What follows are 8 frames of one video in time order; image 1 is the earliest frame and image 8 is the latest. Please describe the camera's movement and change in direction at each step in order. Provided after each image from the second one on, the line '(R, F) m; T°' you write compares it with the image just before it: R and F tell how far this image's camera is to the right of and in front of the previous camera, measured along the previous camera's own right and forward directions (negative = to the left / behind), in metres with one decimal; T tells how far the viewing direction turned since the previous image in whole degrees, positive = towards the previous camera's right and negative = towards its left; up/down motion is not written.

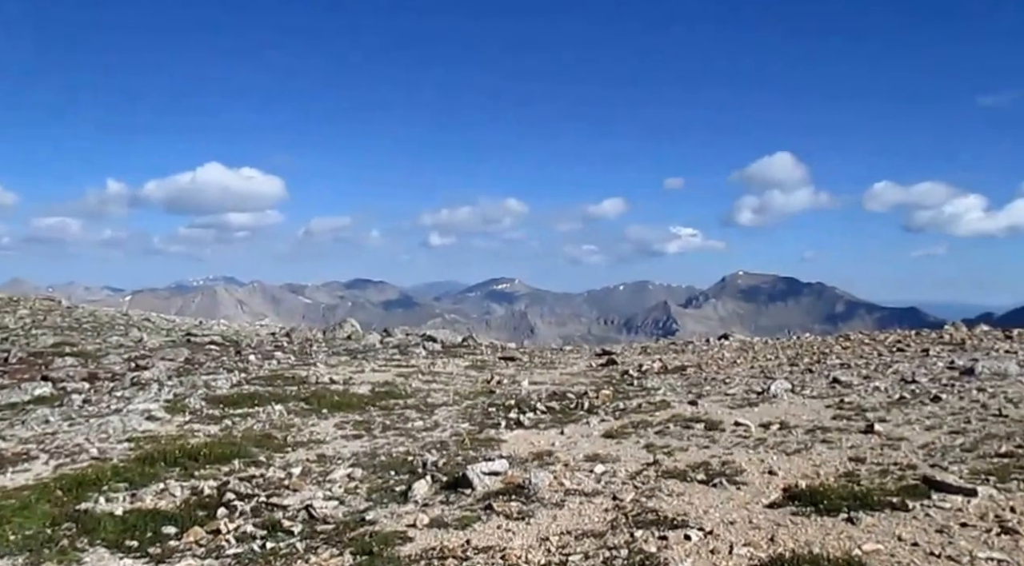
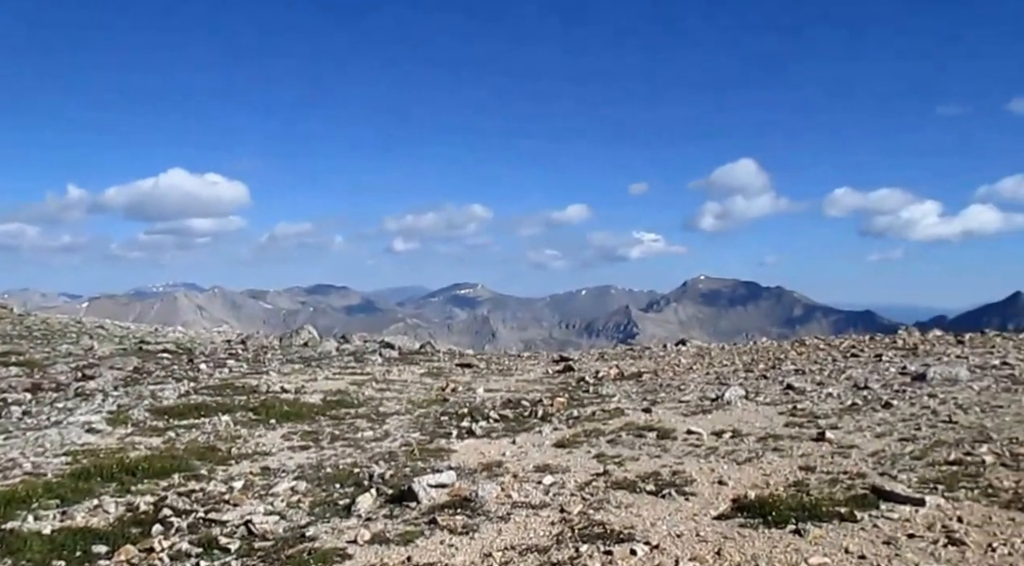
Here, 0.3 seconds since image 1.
(+0.3, +0.4) m; +2°
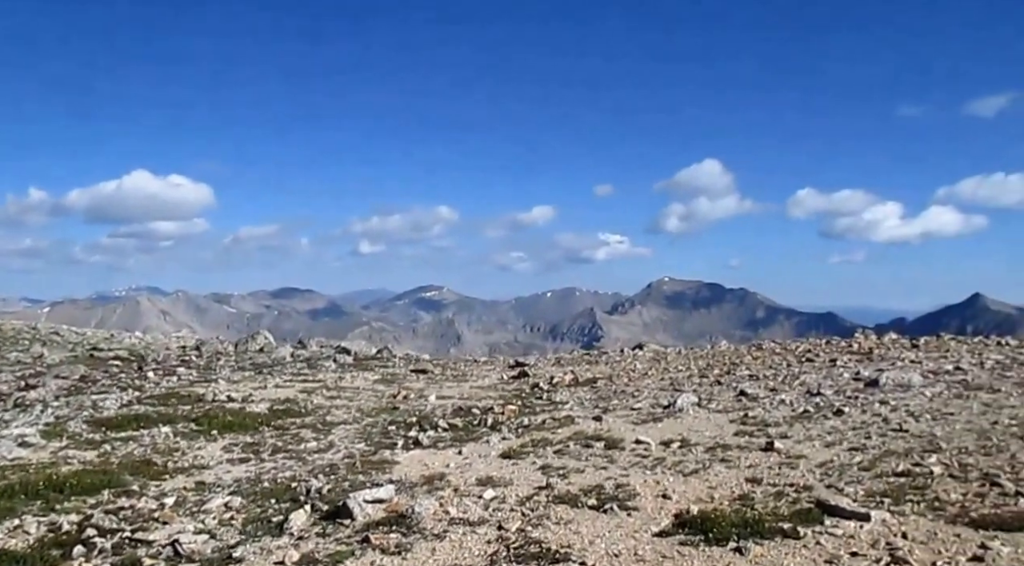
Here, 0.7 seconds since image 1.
(+0.5, +0.6) m; +2°
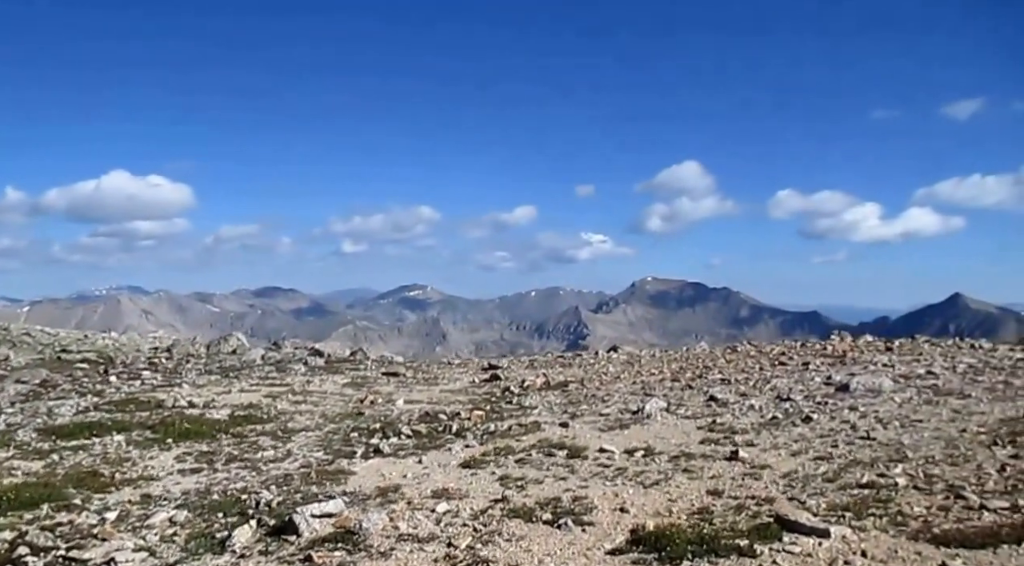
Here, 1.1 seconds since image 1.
(+0.6, +0.6) m; +1°
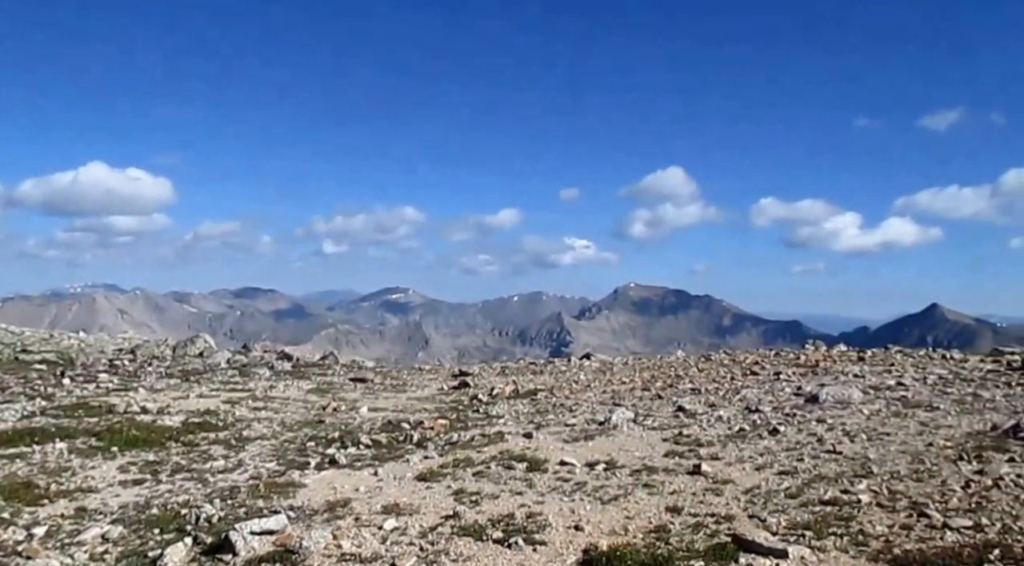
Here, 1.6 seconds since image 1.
(+0.5, +0.8) m; +1°
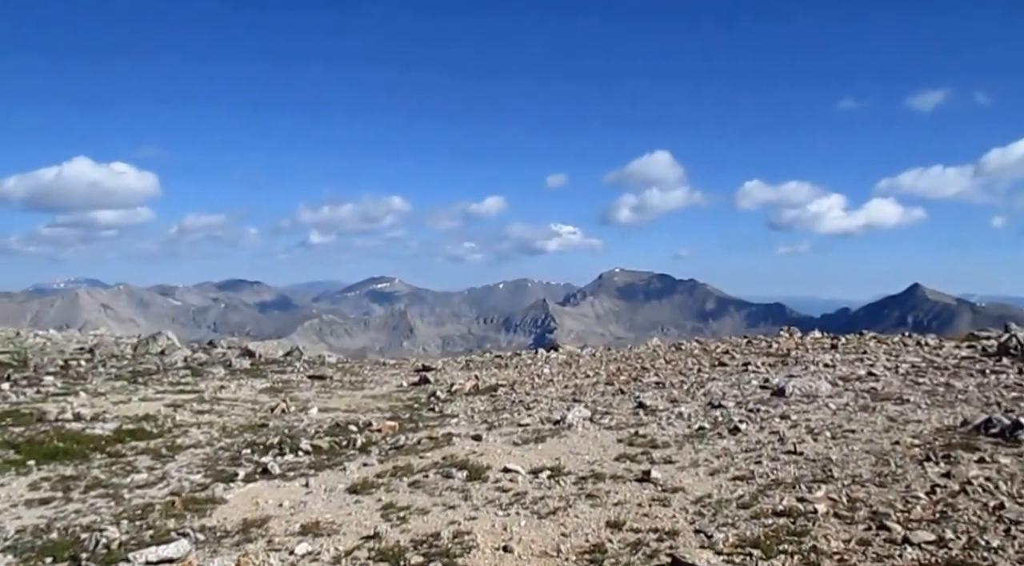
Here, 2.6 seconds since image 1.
(+1.1, +1.7) m; +1°
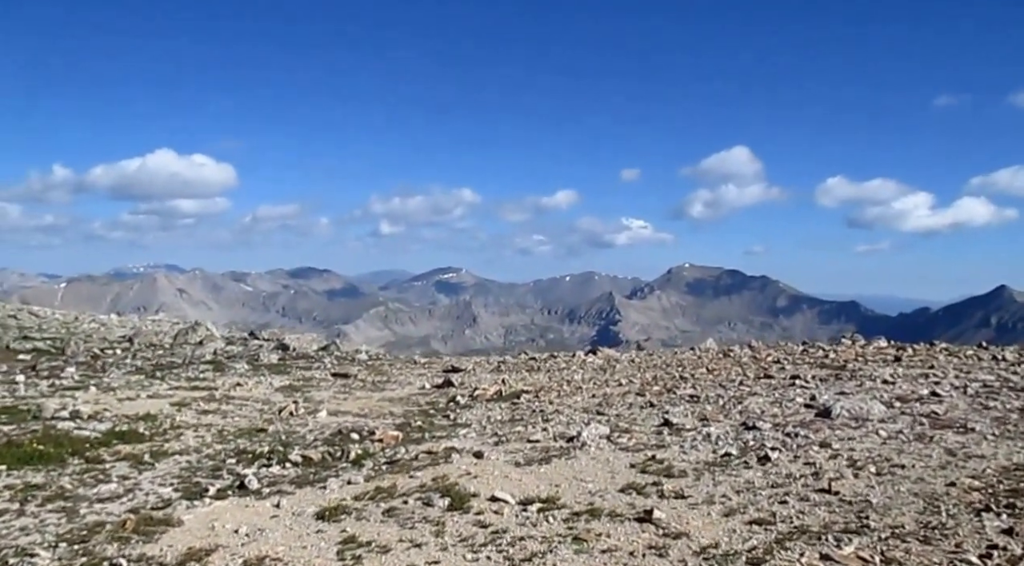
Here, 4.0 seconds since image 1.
(+1.5, +2.6) m; -4°
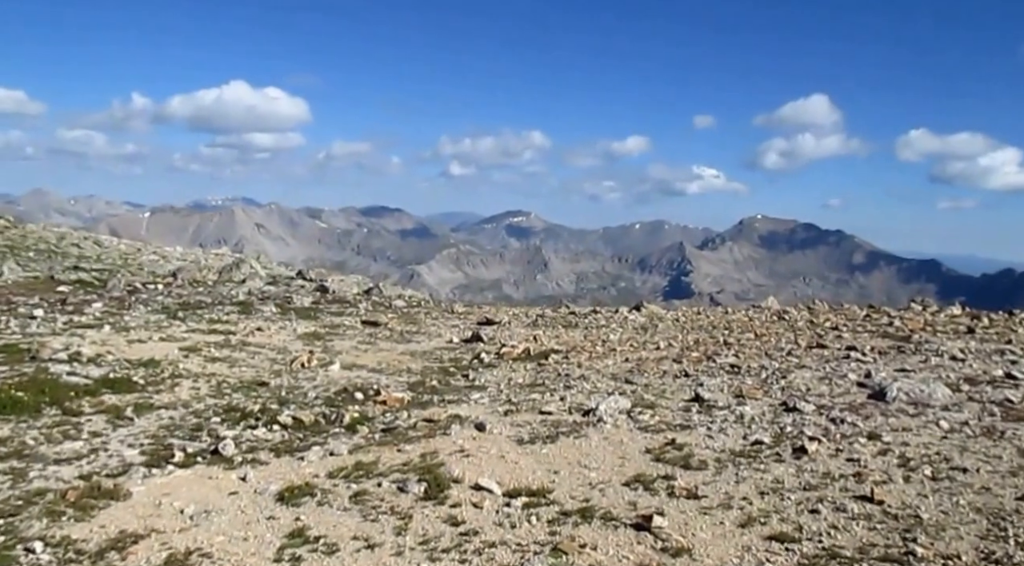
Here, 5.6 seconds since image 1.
(+1.3, +2.8) m; -4°
